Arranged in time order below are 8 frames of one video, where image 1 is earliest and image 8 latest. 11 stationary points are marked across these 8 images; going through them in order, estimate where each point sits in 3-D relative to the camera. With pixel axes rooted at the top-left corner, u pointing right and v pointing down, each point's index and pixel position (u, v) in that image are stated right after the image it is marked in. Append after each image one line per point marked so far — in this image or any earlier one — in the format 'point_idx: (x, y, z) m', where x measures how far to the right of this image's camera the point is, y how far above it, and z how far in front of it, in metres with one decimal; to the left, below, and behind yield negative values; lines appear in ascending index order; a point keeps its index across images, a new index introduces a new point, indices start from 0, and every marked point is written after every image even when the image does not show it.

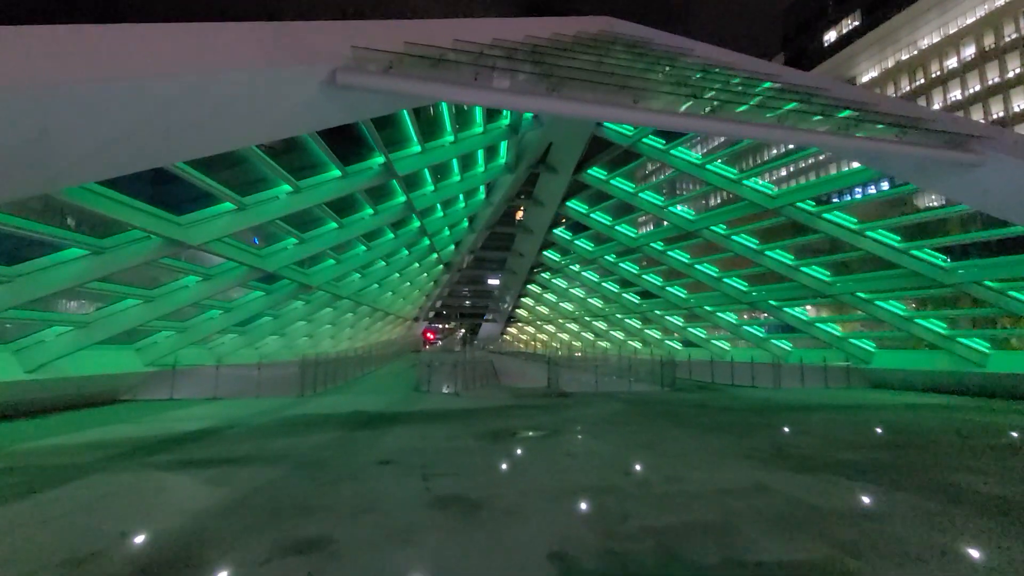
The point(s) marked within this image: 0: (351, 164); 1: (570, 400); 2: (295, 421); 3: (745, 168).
0: (-4.9, +3.7, +14.7) m
1: (+2.0, -3.9, +16.7) m
2: (-5.7, -3.5, +12.5) m
3: (+9.1, +4.4, +18.4) m
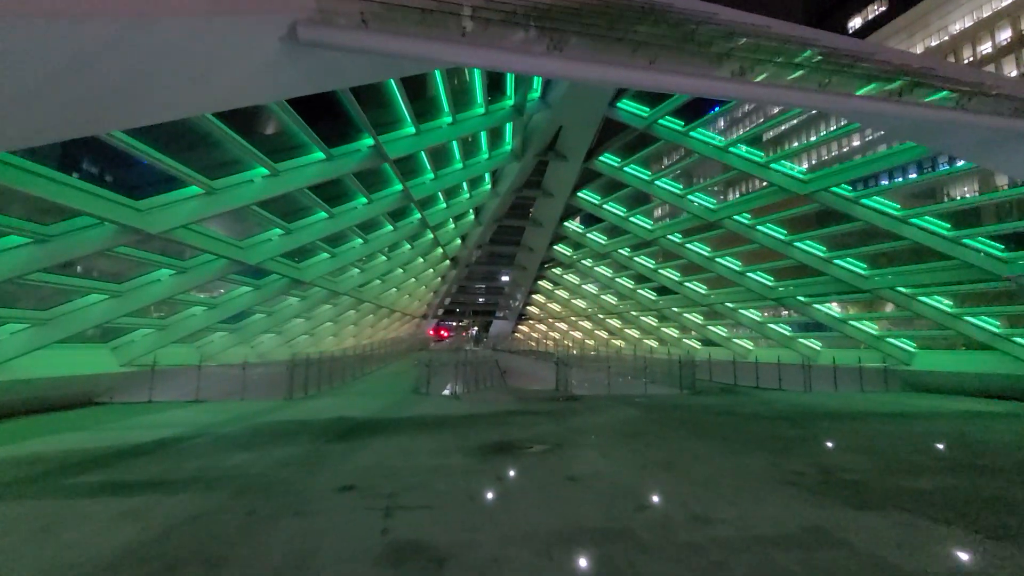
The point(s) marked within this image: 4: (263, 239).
0: (-4.9, +3.9, +13.4) m
1: (+2.1, -3.7, +15.2) m
2: (-5.7, -3.3, +11.2) m
3: (+9.2, +4.6, +16.7) m
4: (-7.9, +1.5, +15.1) m
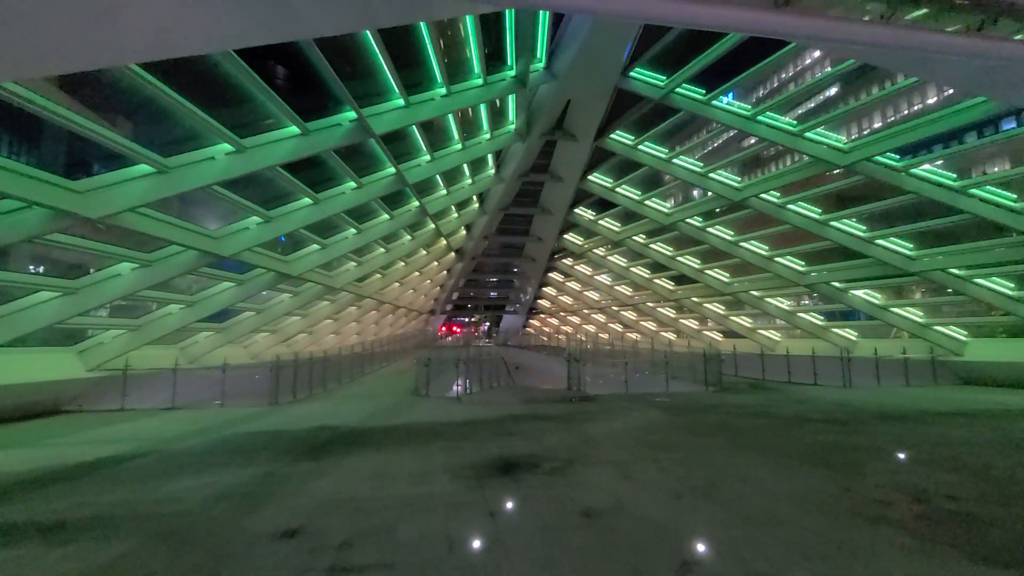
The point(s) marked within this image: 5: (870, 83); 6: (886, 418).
0: (-4.9, +4.1, +11.8) m
1: (+2.3, -3.4, +13.5) m
2: (-5.6, -3.1, +9.7) m
3: (+9.3, +5.1, +14.7) m
4: (-7.8, +1.7, +13.6) m
5: (+9.5, +5.5, +12.9) m
6: (+9.4, -3.2, +12.1) m
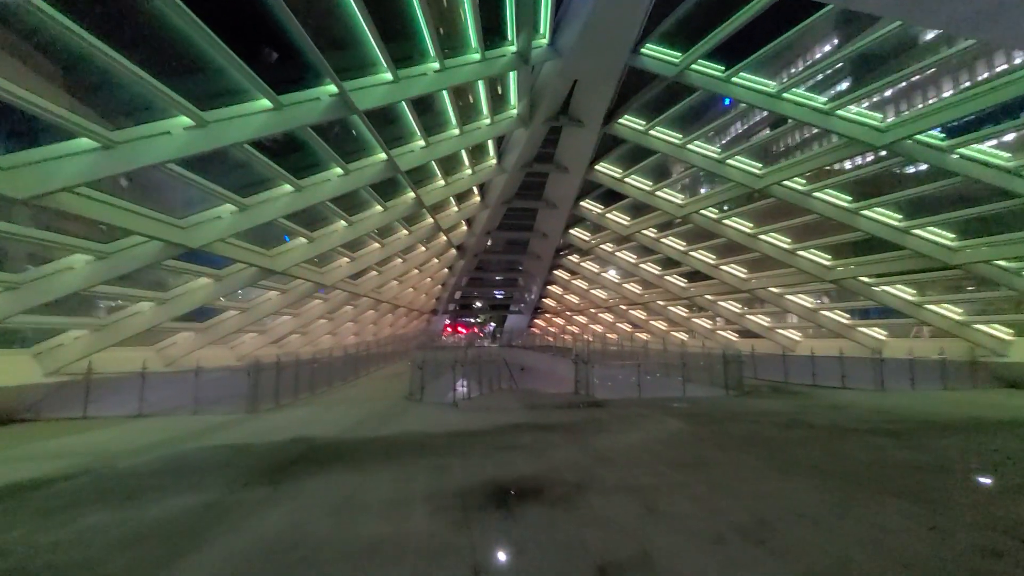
0: (-4.9, +4.3, +10.5) m
1: (+2.3, -3.2, +12.1) m
2: (-5.6, -3.0, +8.4) m
3: (+9.3, +5.3, +13.3) m
4: (-7.8, +1.8, +12.4) m
5: (+9.5, +5.6, +11.4) m
6: (+9.4, -3.1, +10.6) m
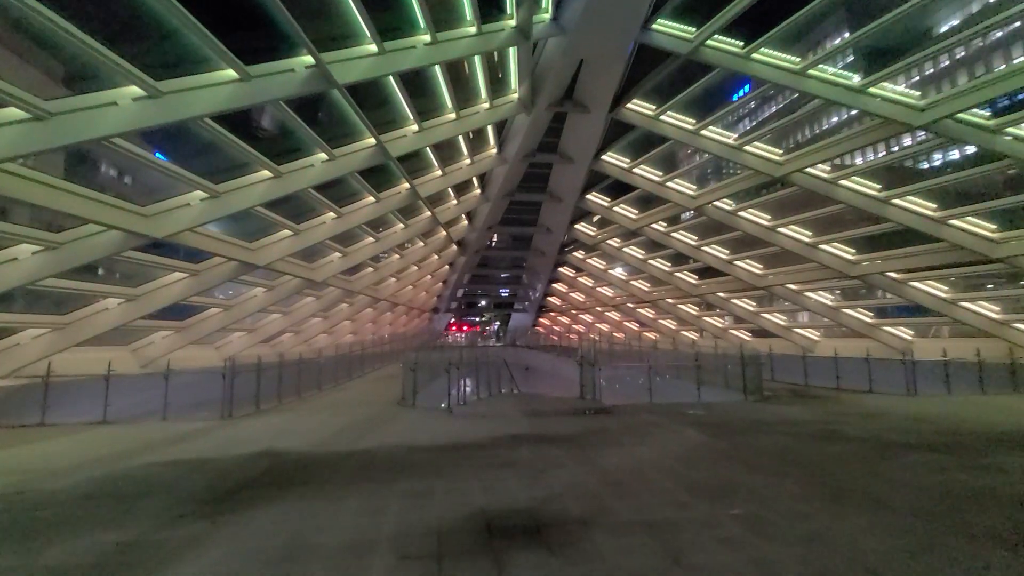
0: (-5.0, +4.4, +9.3) m
1: (+2.3, -3.1, +10.9) m
2: (-5.7, -2.9, +7.3) m
3: (+9.3, +5.4, +11.9) m
4: (-7.8, +1.9, +11.2) m
5: (+9.5, +5.8, +10.1) m
6: (+9.3, -2.9, +9.3) m
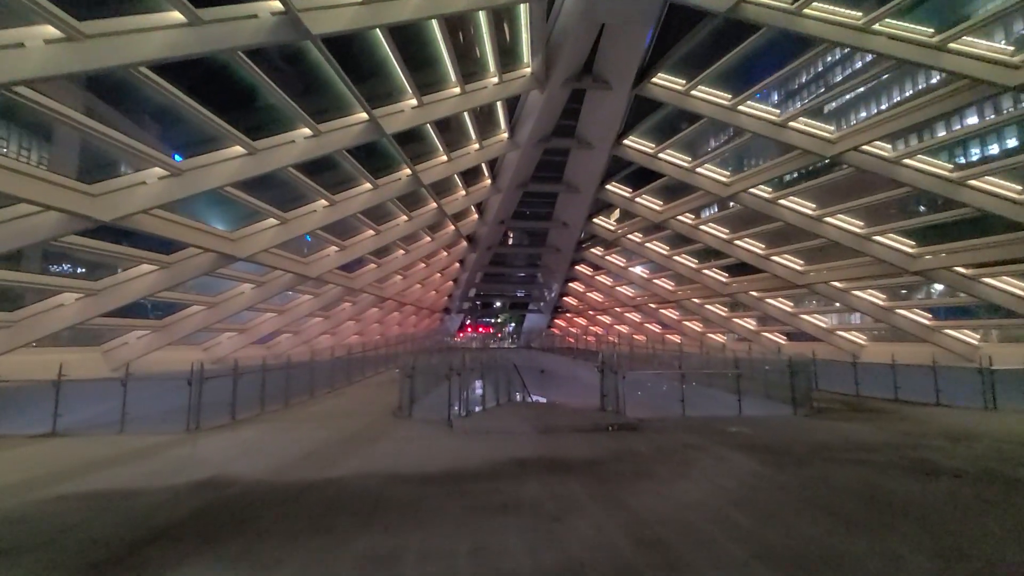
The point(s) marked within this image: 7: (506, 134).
0: (-4.8, +4.5, +7.7) m
1: (+2.4, -3.0, +9.0) m
2: (-5.6, -2.7, +5.6) m
3: (+9.5, +5.5, +9.8) m
4: (-7.6, +2.1, +9.7) m
5: (+9.6, +5.9, +7.9) m
6: (+9.4, -2.8, +7.1) m
7: (-0.2, +6.1, +19.2) m
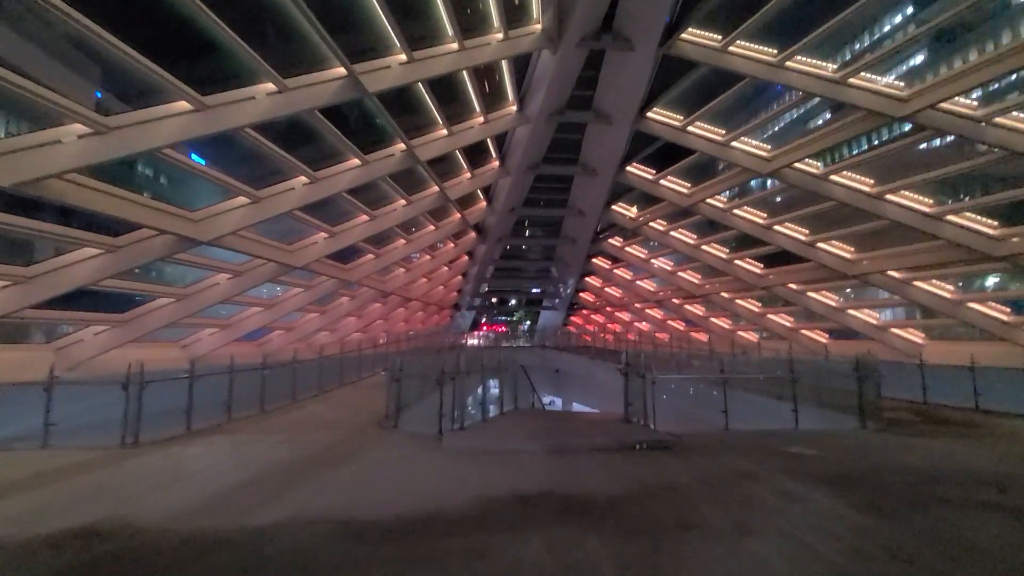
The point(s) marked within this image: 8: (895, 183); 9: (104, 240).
0: (-4.9, +4.8, +5.8) m
1: (+2.4, -2.7, +6.8) m
2: (-5.7, -2.5, +3.8) m
3: (+9.5, +5.8, +7.4) m
4: (-7.6, +2.4, +7.8) m
5: (+9.6, +6.2, +5.5) m
6: (+9.4, -2.5, +4.8) m
7: (+0.1, +6.4, +17.1) m
8: (+11.3, +3.1, +14.2) m
9: (-8.7, +1.0, +10.2) m
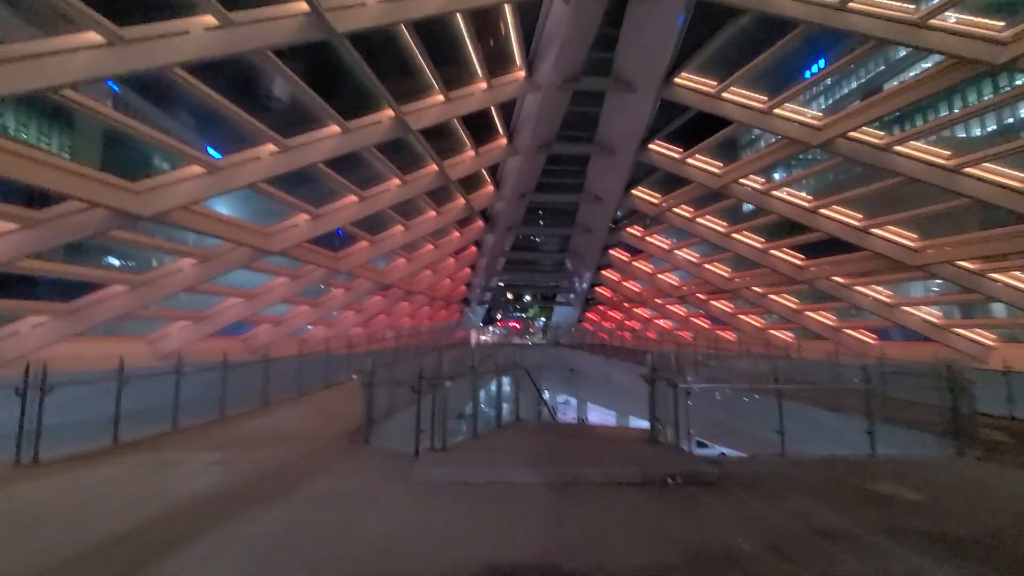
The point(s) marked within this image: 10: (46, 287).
0: (-5.0, +5.0, +3.9) m
1: (+2.3, -2.5, +4.7) m
2: (-6.0, -2.2, +2.0) m
3: (+9.4, +6.0, +5.0) m
4: (-7.7, +2.7, +6.1) m
5: (+9.4, +6.3, +3.1) m
6: (+9.1, -2.4, +2.4) m
7: (+0.3, +6.7, +15.0) m
8: (+11.4, +3.3, +11.8) m
9: (-8.7, +1.3, +8.4) m
10: (-10.0, 0.0, +10.3) m
